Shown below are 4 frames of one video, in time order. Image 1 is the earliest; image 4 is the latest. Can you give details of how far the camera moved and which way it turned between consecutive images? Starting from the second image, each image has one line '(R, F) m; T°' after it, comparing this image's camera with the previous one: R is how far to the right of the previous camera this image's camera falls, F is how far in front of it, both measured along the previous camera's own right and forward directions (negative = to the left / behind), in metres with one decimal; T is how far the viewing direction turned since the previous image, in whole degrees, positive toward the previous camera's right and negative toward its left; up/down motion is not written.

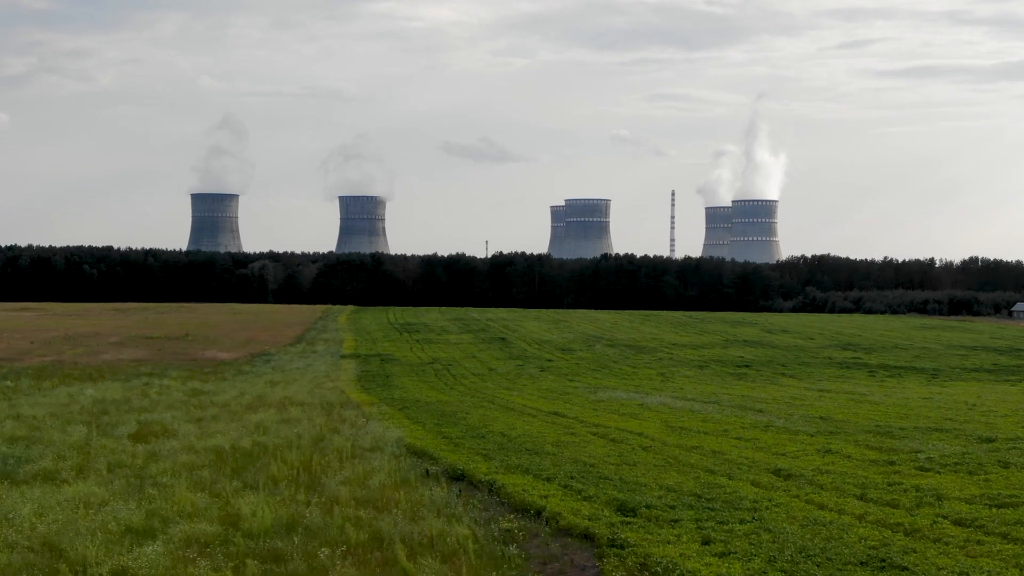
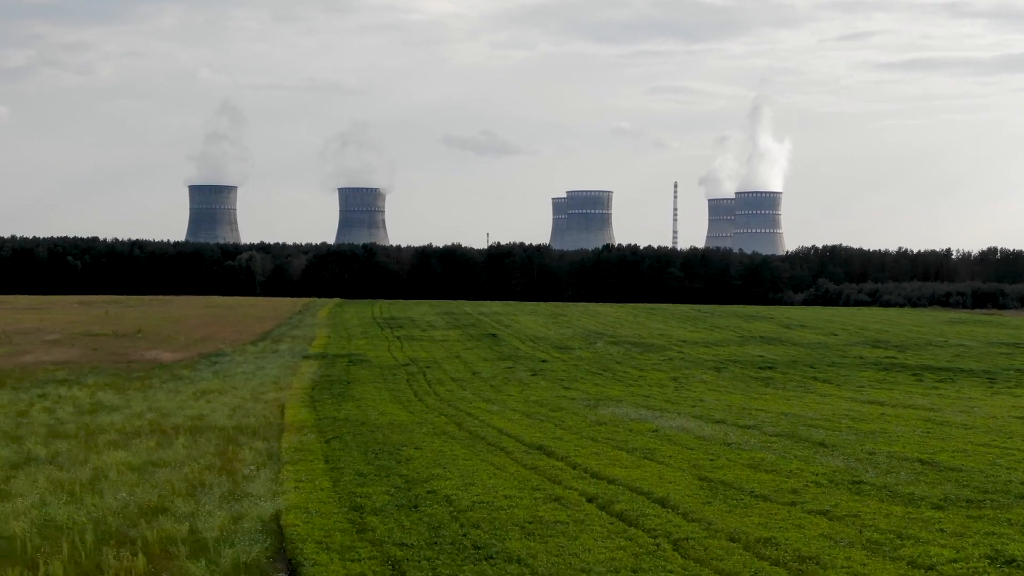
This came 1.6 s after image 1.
(+0.2, +3.9) m; 0°
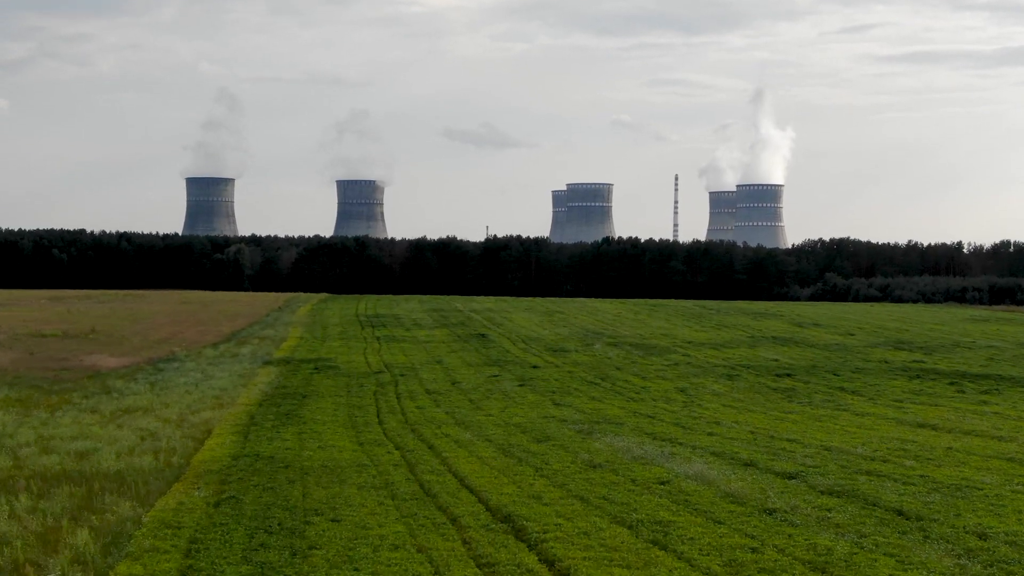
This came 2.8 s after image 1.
(+0.2, +2.9) m; 0°
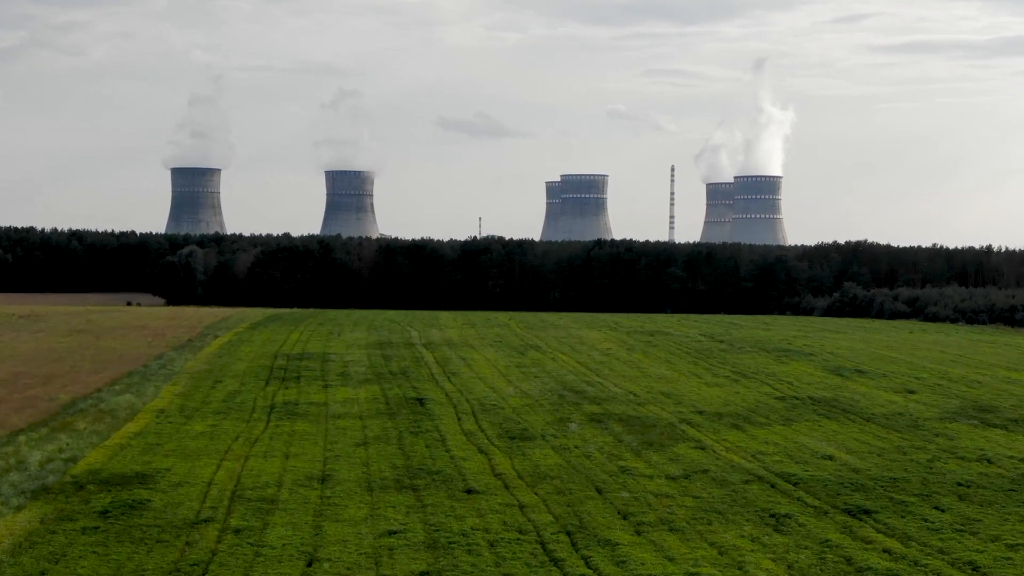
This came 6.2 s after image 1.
(+0.6, +8.6) m; 0°
